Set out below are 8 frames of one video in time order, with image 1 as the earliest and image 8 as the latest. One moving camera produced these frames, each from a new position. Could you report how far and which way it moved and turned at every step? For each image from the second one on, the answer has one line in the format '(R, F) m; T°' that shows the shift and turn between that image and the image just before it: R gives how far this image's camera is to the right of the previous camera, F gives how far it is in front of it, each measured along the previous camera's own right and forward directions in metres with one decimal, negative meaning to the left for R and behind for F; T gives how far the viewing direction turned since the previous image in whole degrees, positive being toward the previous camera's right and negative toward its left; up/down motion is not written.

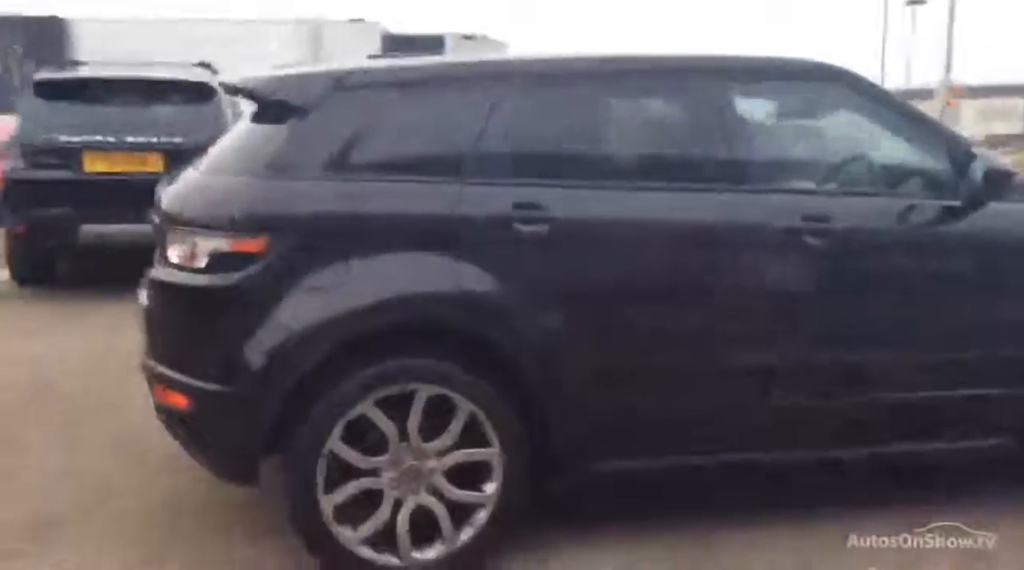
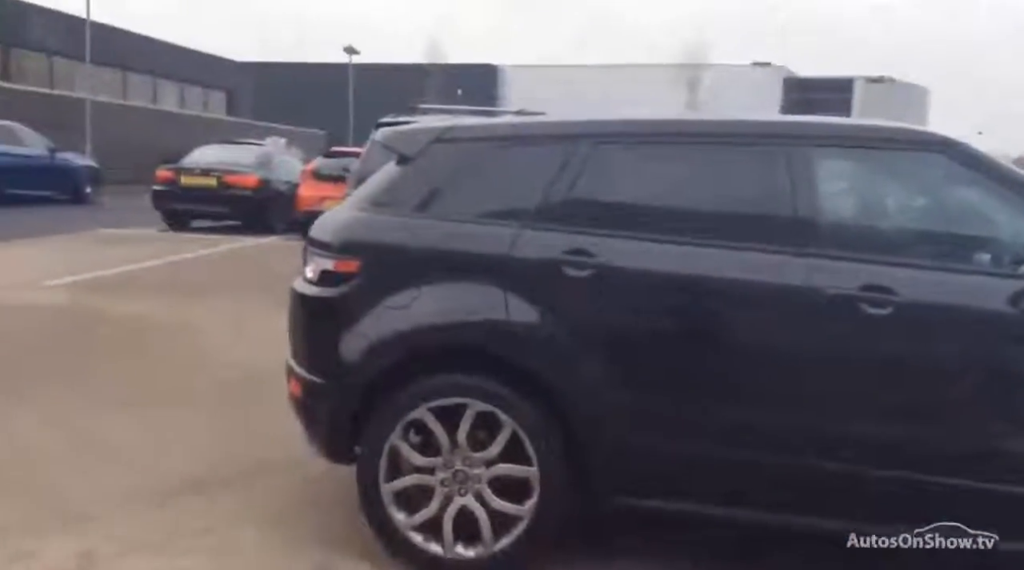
(+1.2, -0.2) m; -23°
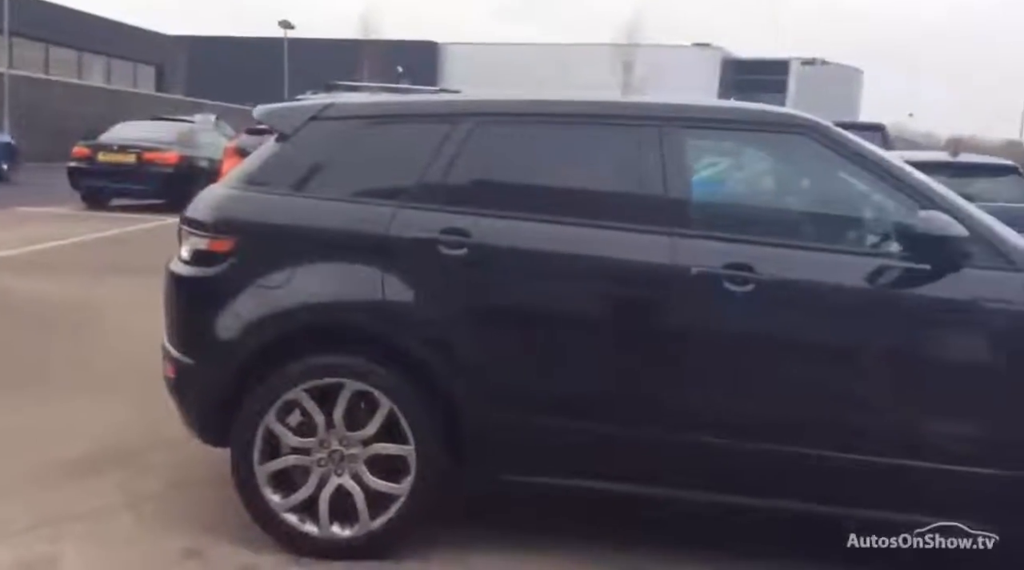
(+0.2, 0.0) m; +3°
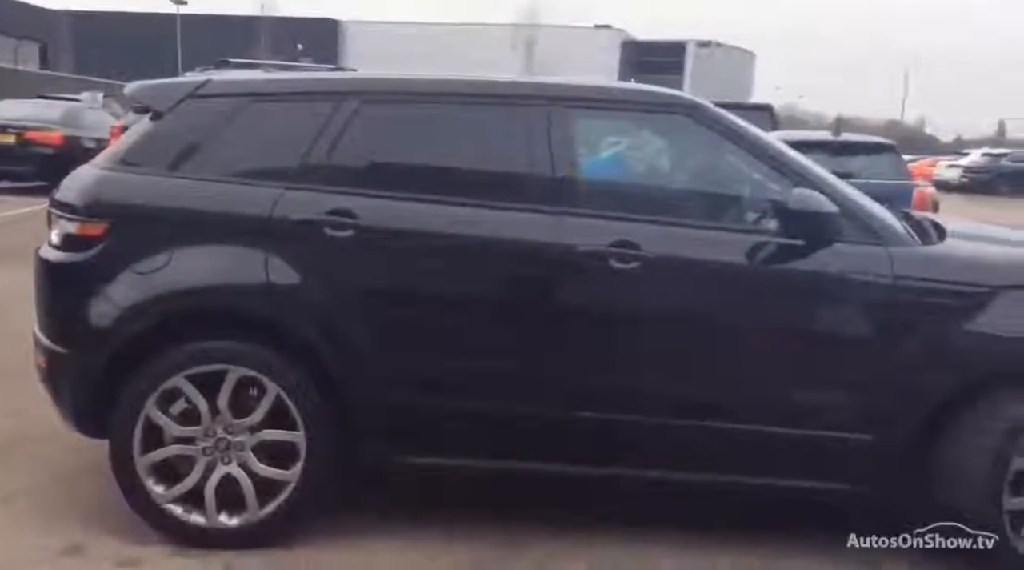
(+0.1, 0.0) m; +6°
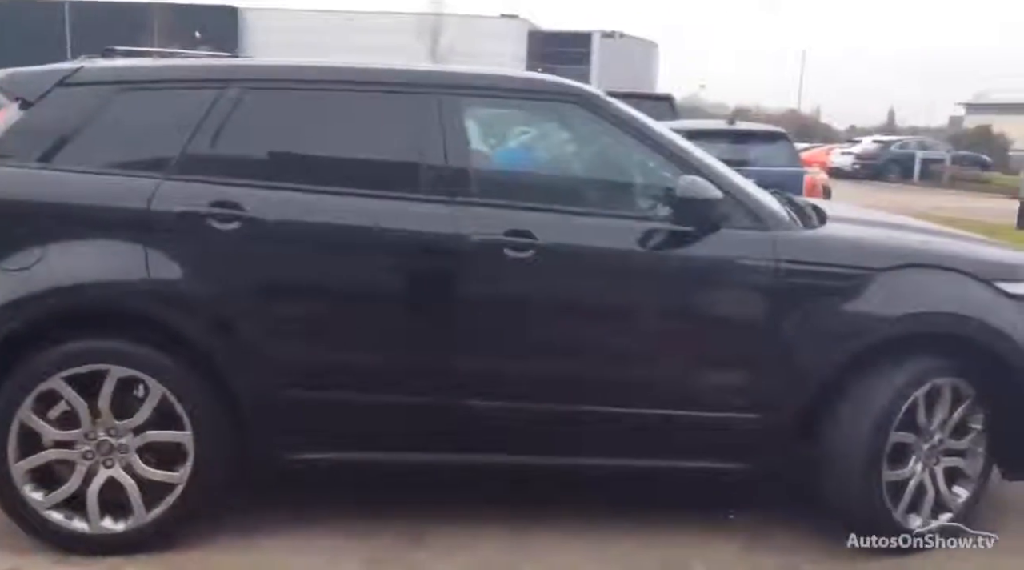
(+0.1, 0.0) m; +5°
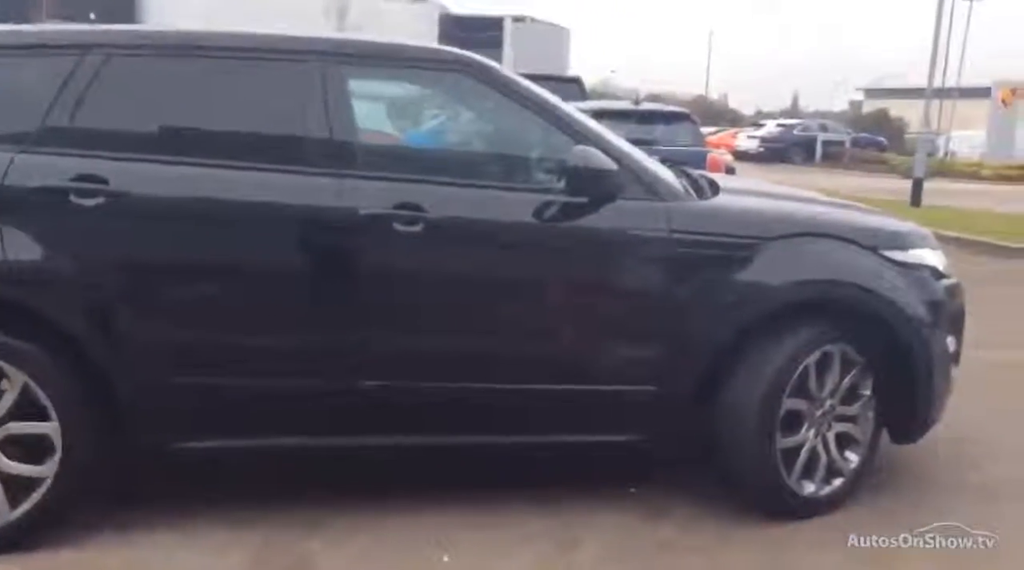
(+0.1, +0.1) m; +5°
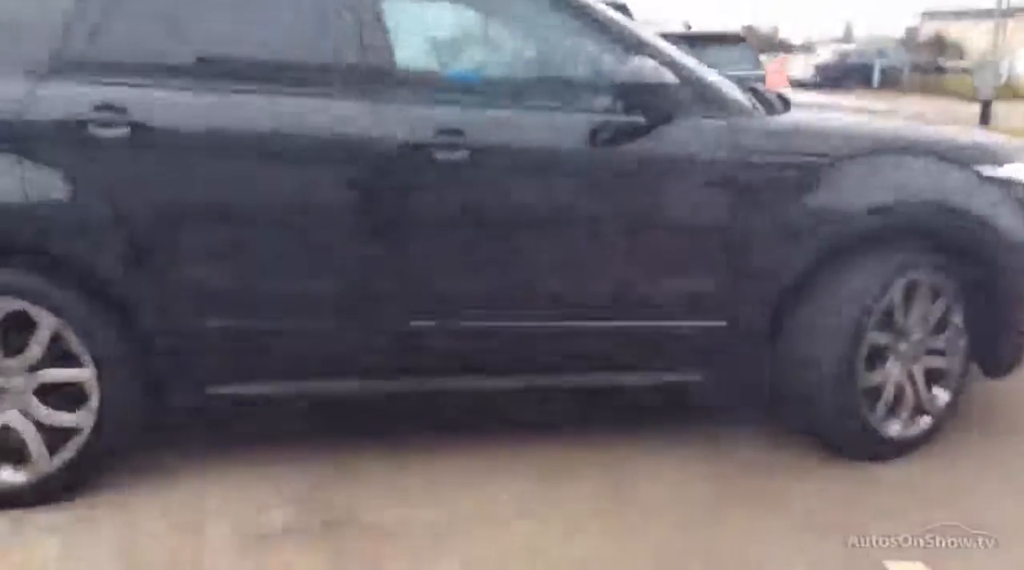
(0.0, +0.2) m; -3°
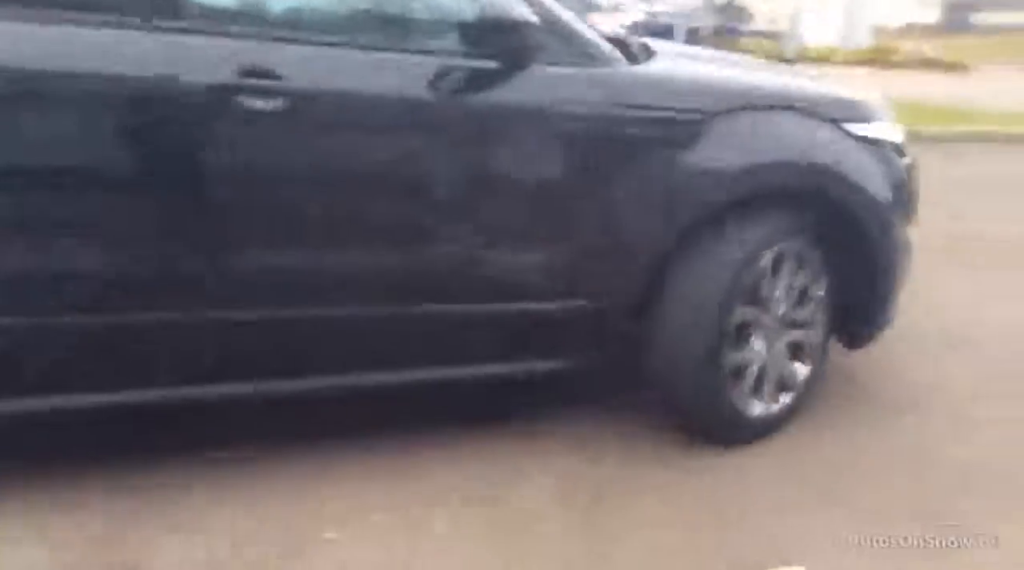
(-0.1, +0.4) m; +11°
